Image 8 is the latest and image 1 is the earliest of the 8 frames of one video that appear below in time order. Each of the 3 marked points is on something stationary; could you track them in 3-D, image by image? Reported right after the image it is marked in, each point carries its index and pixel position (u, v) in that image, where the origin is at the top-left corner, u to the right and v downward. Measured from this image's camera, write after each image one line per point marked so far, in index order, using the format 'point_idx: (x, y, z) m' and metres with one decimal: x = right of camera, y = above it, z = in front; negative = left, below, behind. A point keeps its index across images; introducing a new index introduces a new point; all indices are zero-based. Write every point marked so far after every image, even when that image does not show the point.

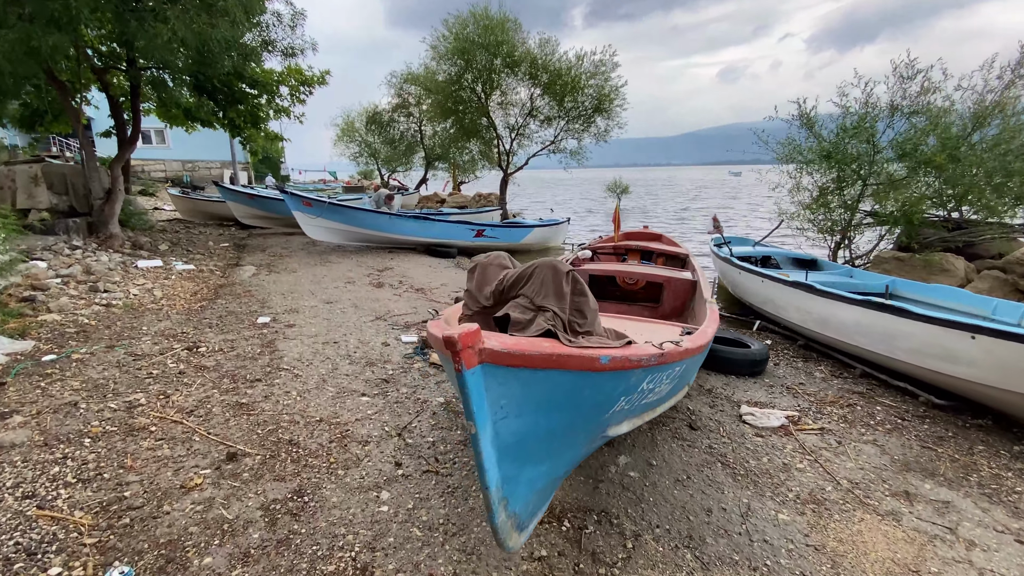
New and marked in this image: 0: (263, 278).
0: (-4.2, +0.2, +8.0) m
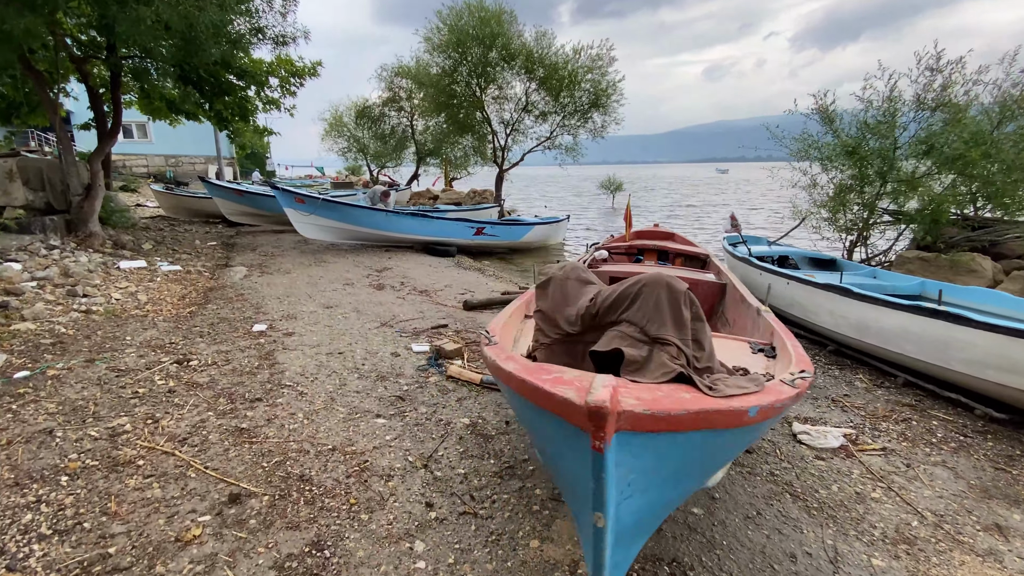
0: (-4.0, +0.1, +7.5) m
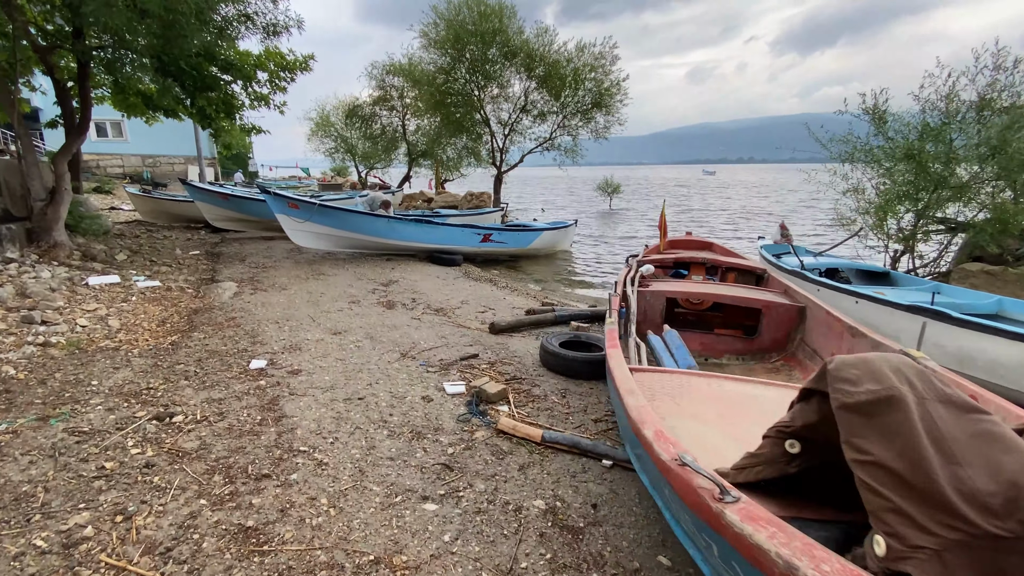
0: (-3.7, -0.1, +6.6) m
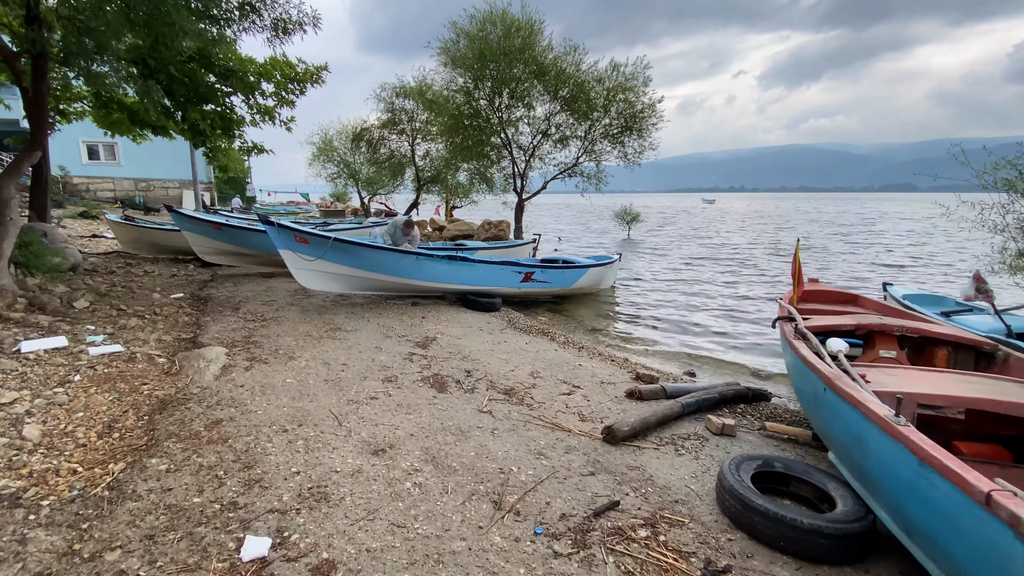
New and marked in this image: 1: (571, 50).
0: (-2.7, -0.8, +4.7) m
1: (+2.0, +8.1, +16.1) m
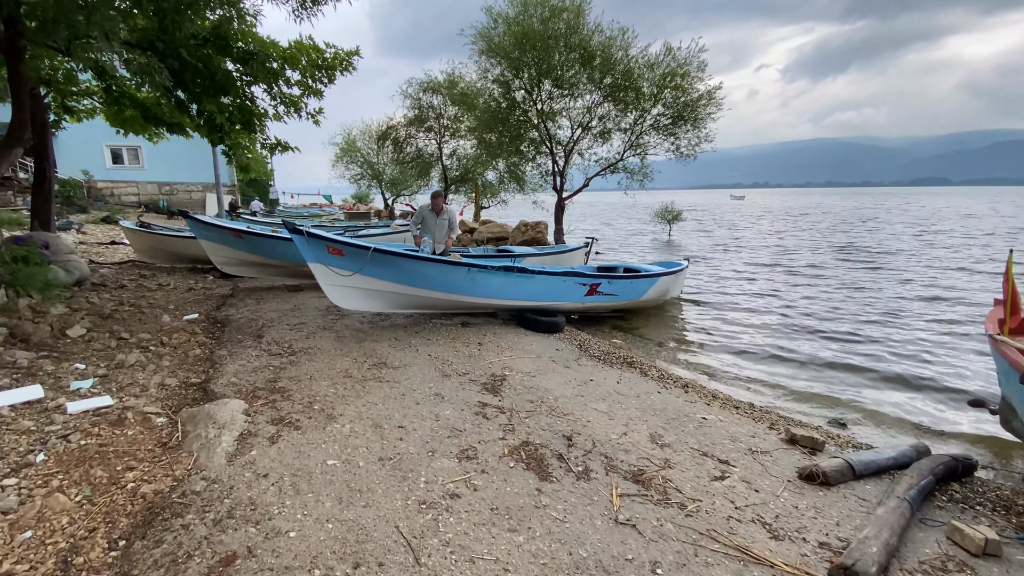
0: (-1.8, -1.1, +3.3) m
1: (+3.3, +7.8, +14.6) m
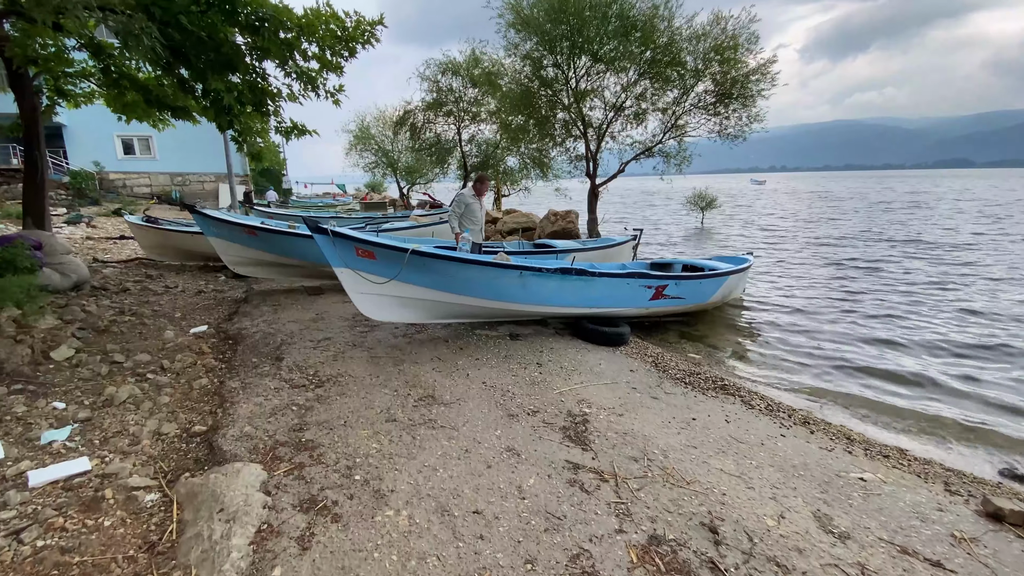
0: (-1.1, -1.3, +2.3) m
1: (+4.2, +8.0, +13.2) m
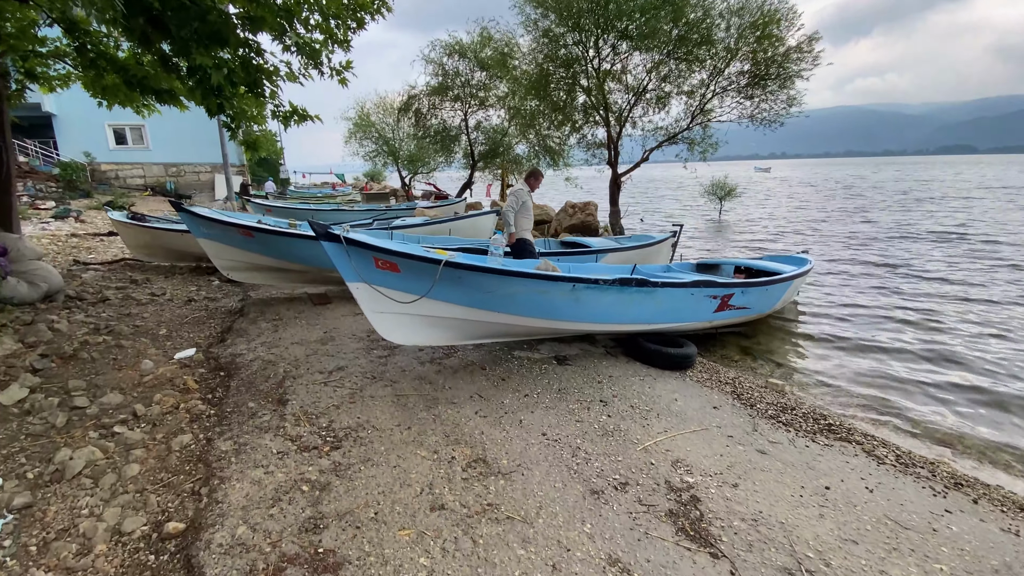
0: (-0.6, -1.6, +1.3) m
1: (+4.7, +8.0, +12.0) m
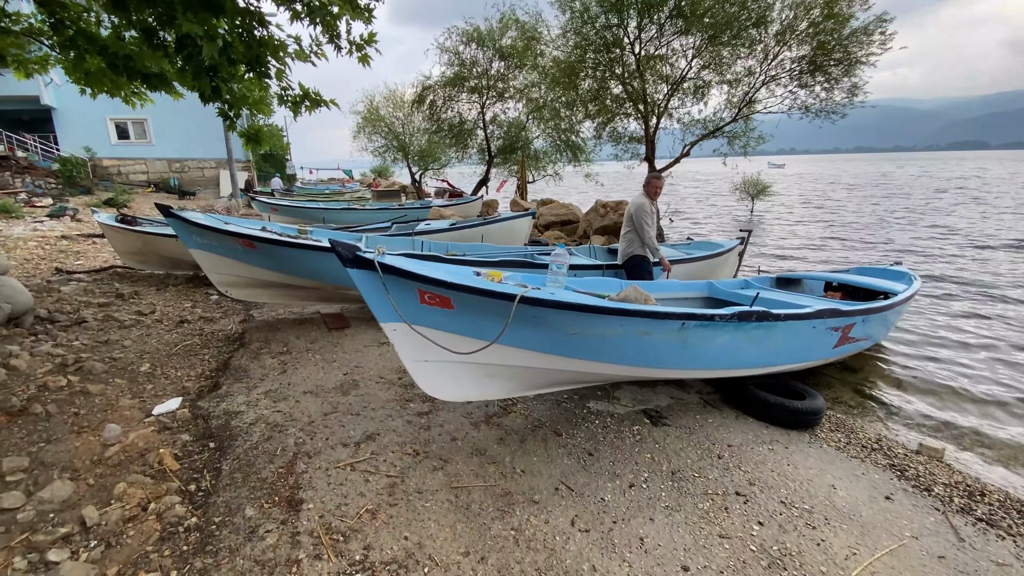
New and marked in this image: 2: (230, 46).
0: (+0.1, -1.9, +0.1) m
1: (+5.4, +7.8, +10.7) m
2: (-3.1, +2.7, +5.2) m
